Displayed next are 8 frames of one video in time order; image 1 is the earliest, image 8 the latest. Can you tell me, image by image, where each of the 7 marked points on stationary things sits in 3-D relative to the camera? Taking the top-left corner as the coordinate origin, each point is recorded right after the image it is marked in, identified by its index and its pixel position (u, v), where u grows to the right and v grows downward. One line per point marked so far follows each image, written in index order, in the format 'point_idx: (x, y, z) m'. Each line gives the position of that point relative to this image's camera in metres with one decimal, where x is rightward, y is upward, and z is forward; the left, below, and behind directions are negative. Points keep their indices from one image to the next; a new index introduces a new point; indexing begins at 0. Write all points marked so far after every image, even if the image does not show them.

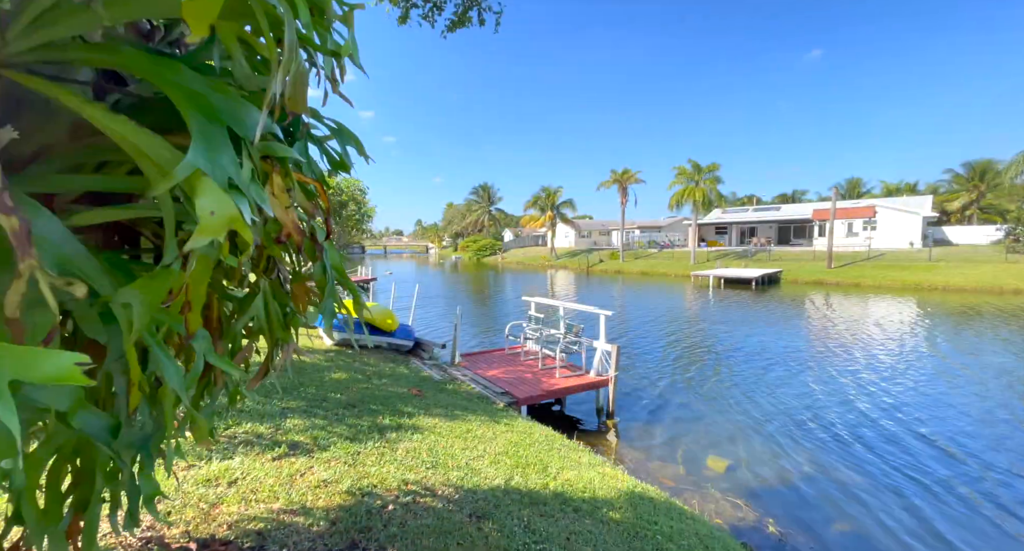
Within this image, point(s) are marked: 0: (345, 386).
0: (-2.0, -1.3, +5.6) m
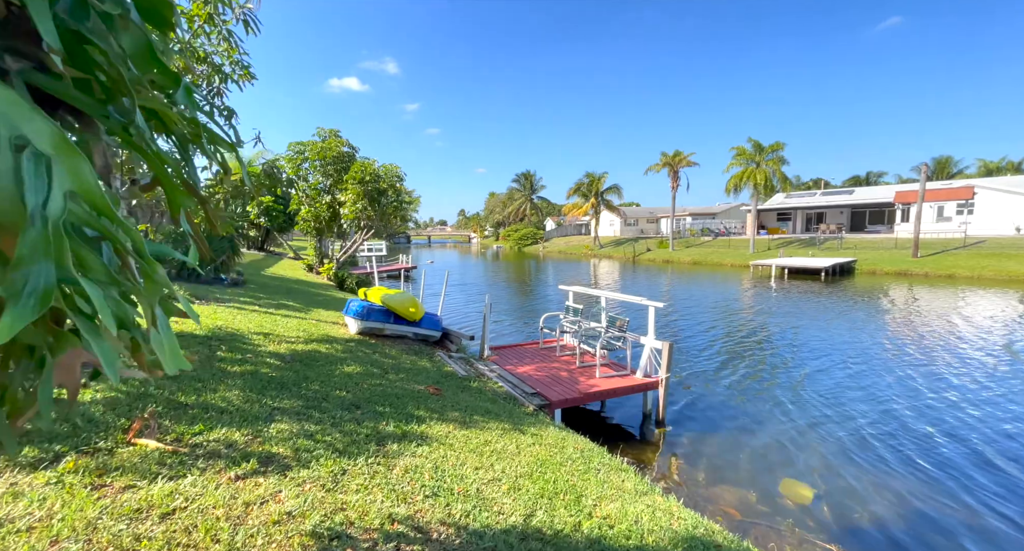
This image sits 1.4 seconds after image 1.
0: (-1.7, -1.1, +4.9) m
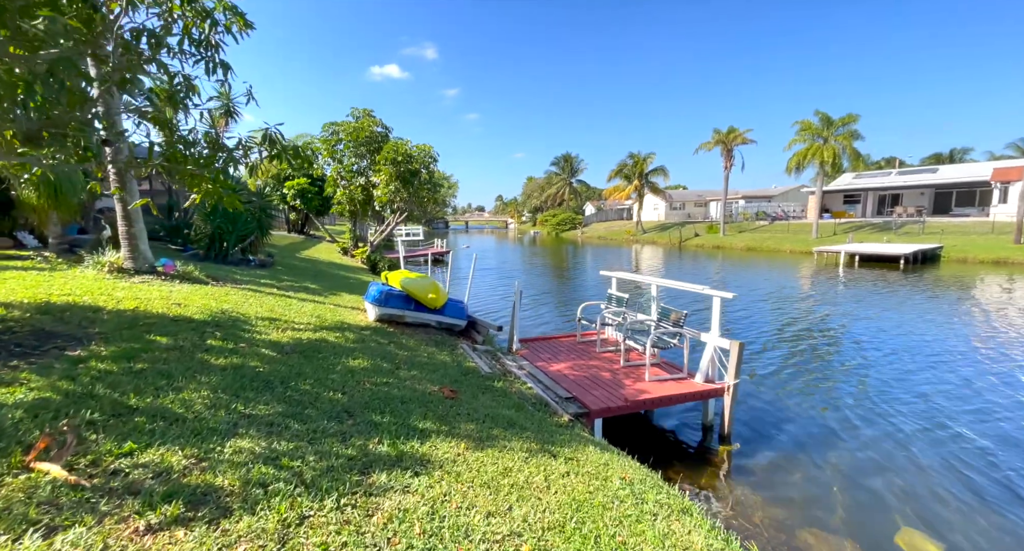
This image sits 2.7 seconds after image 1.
0: (-1.4, -0.9, +4.1) m
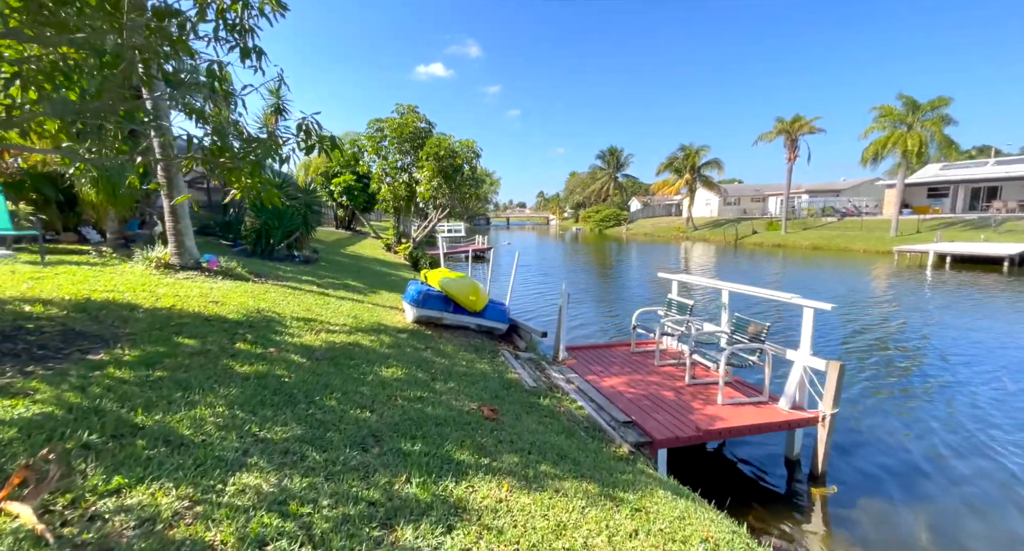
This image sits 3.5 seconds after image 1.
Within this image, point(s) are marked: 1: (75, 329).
0: (-1.0, -0.9, +3.7) m
1: (-4.4, -0.5, +4.8) m
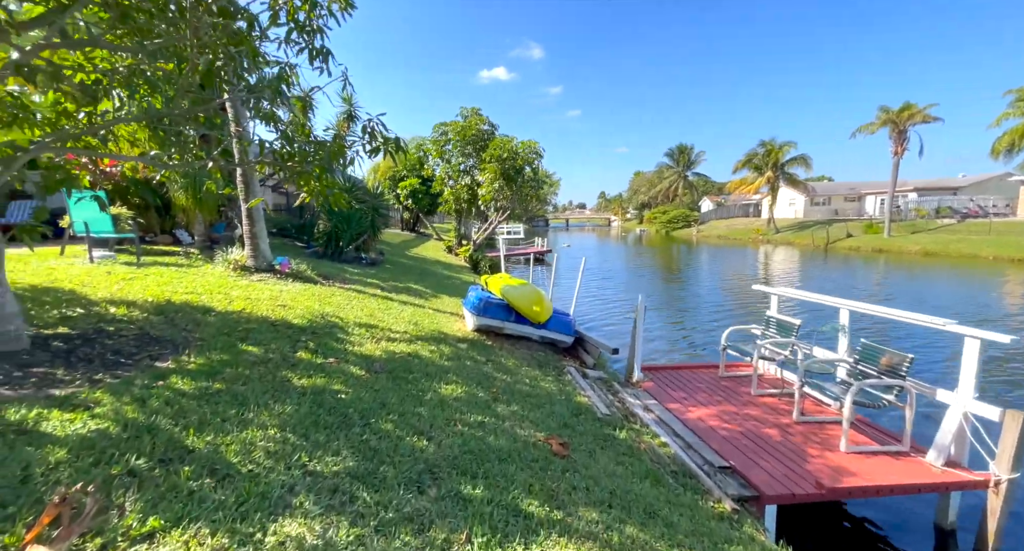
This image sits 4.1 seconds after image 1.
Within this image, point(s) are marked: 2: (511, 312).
0: (-0.5, -1.0, +3.4) m
1: (-3.7, -0.6, +4.9) m
2: (0.0, -0.5, +6.3) m
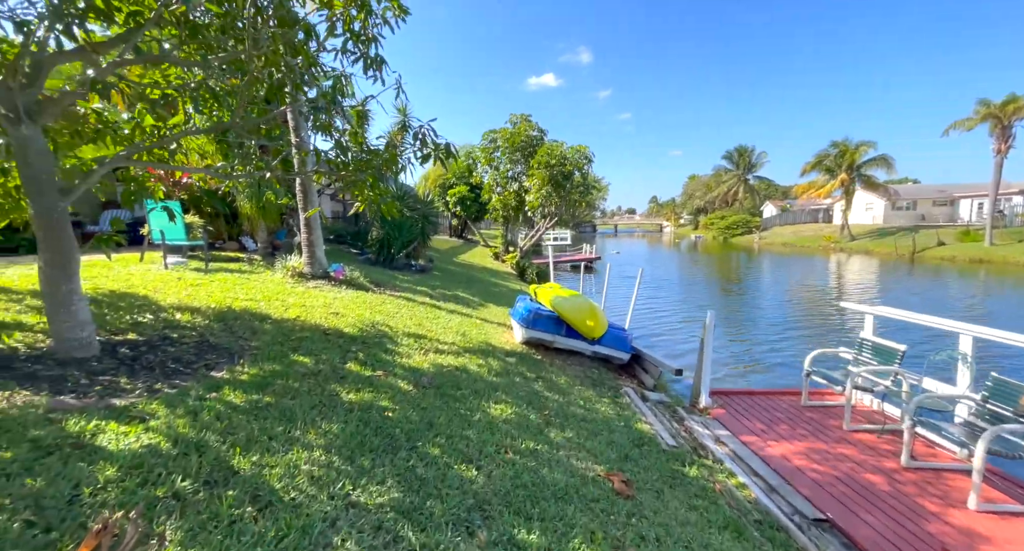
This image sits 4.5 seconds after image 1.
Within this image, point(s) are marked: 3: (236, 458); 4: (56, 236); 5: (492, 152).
0: (-0.1, -1.1, +3.1) m
1: (-3.2, -0.7, +5.0) m
2: (+0.7, -0.6, +6.0) m
3: (-1.6, -1.0, +2.7) m
4: (-4.1, +0.3, +4.3) m
5: (-0.8, +4.8, +18.5) m
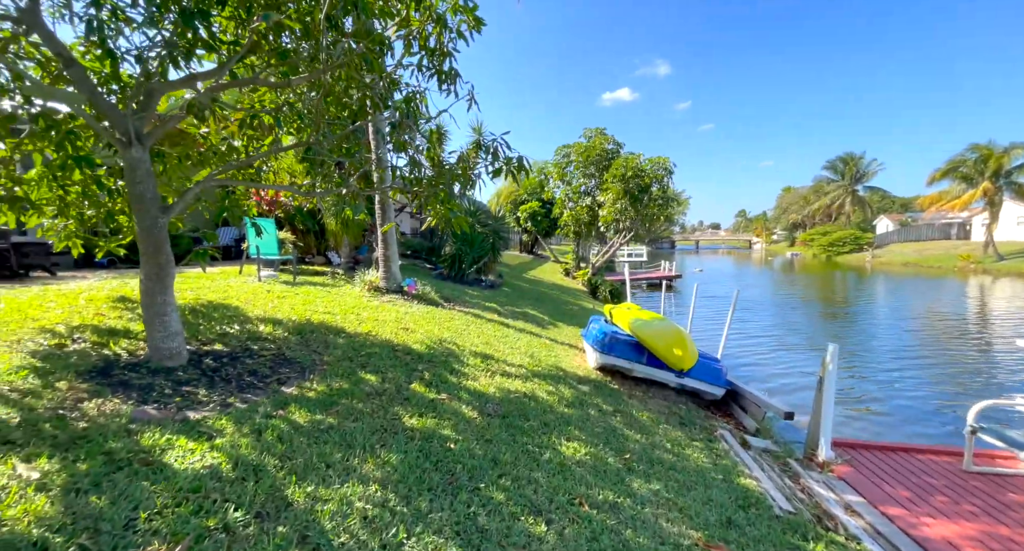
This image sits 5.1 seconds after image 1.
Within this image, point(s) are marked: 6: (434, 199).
0: (+0.3, -1.3, +2.7) m
1: (-2.4, -0.8, +5.1) m
2: (+1.5, -0.9, +5.4) m
3: (-1.2, -1.1, +2.6) m
4: (-3.4, +0.2, +4.6) m
5: (+2.1, +4.2, +18.2) m
6: (-0.8, +0.8, +5.1) m
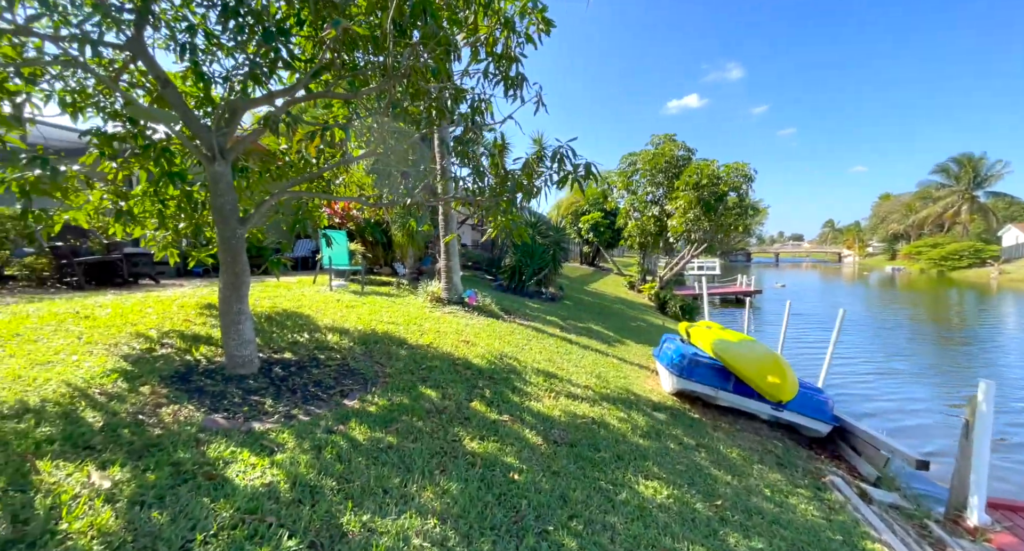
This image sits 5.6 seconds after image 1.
0: (+0.7, -1.3, +2.4) m
1: (-1.7, -1.0, +5.1) m
2: (+2.2, -1.0, +4.9) m
3: (-0.8, -1.2, +2.4) m
4: (-2.7, +0.1, +4.7) m
5: (+4.5, +3.7, +17.6) m
6: (-0.1, +0.7, +4.9) m
